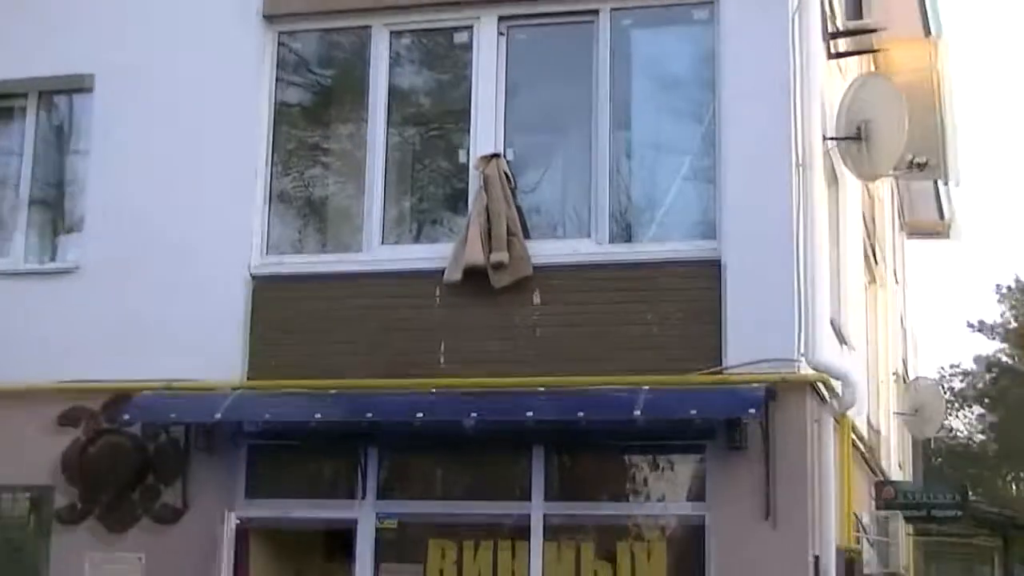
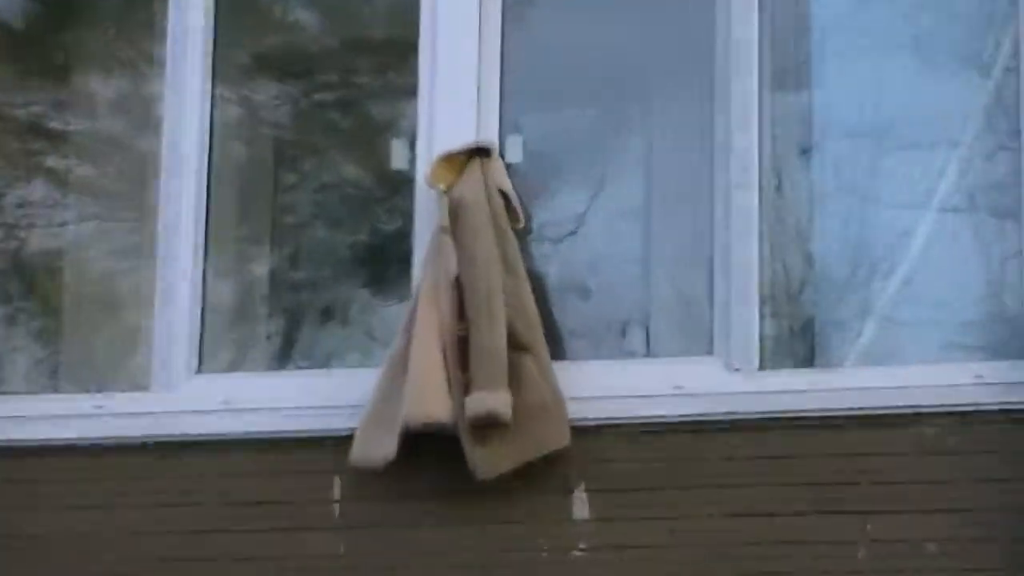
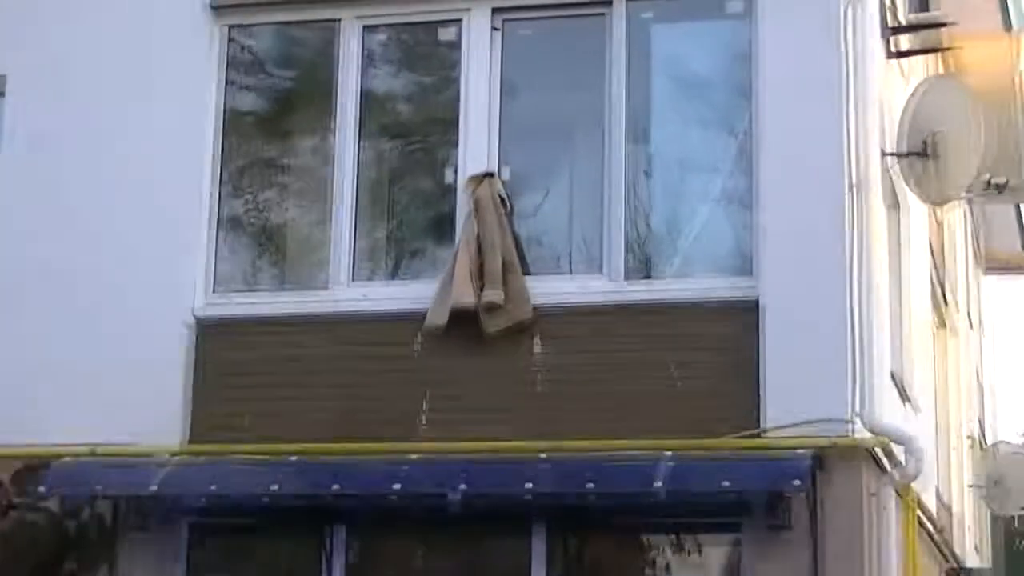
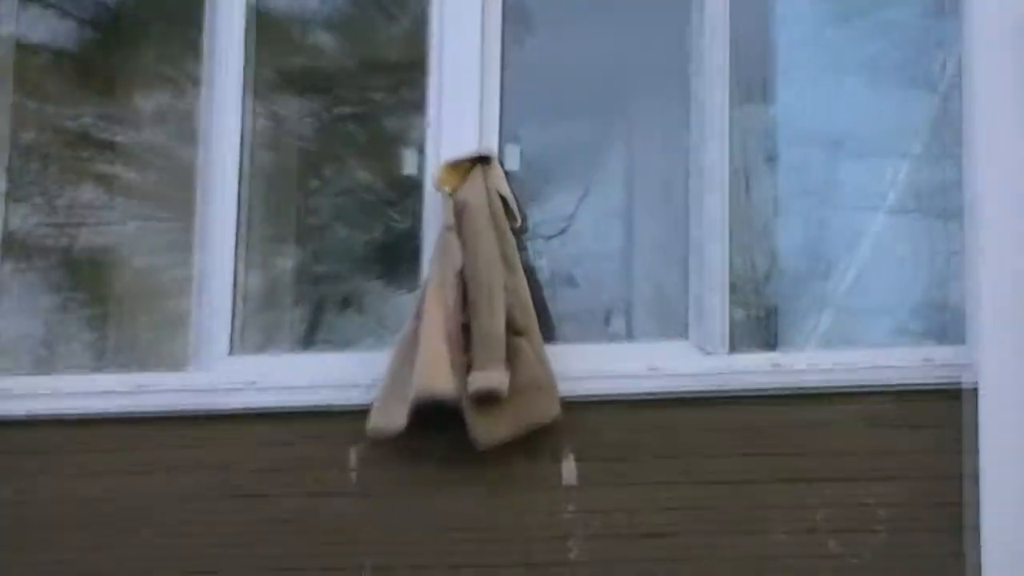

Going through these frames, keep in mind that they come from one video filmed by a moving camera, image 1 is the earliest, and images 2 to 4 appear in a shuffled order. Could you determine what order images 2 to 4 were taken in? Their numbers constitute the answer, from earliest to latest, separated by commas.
3, 4, 2
